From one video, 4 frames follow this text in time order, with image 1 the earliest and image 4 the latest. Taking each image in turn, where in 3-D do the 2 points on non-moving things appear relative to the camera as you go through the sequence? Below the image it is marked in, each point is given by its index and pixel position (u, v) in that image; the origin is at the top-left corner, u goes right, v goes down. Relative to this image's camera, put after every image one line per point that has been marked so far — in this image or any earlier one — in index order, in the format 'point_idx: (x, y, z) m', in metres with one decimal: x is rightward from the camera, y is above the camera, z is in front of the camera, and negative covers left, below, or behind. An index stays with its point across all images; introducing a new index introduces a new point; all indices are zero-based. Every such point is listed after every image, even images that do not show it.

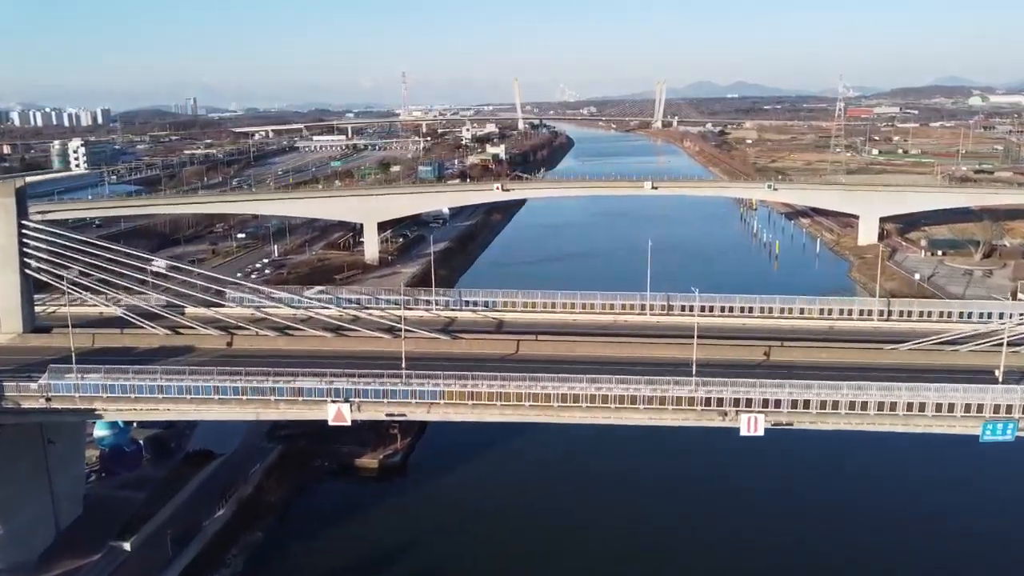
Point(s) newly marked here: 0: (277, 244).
0: (-4.2, +0.8, +13.6) m
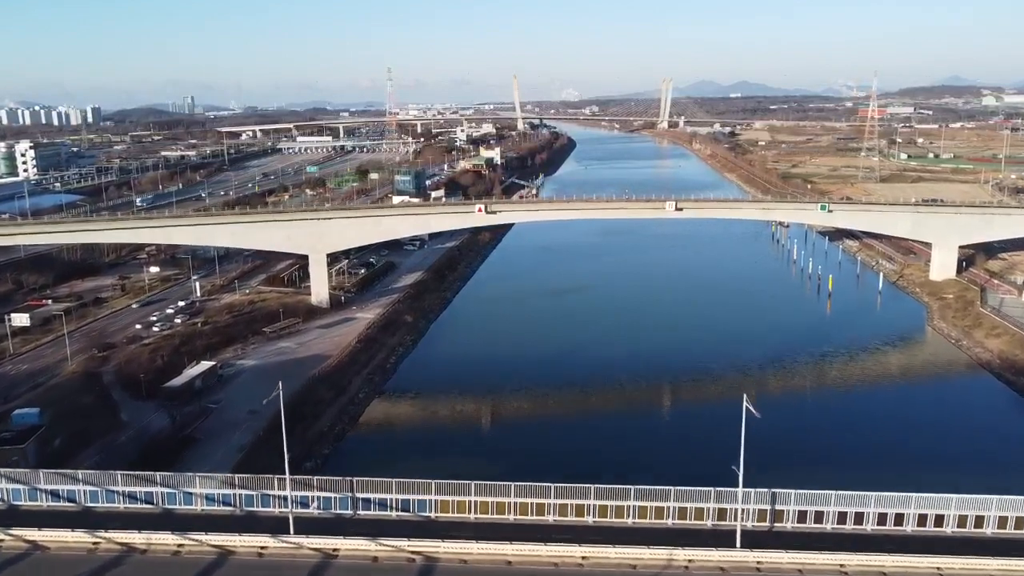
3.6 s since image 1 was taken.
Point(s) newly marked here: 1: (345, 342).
0: (-4.3, +0.1, +10.9) m
1: (-1.9, -0.6, +8.9) m
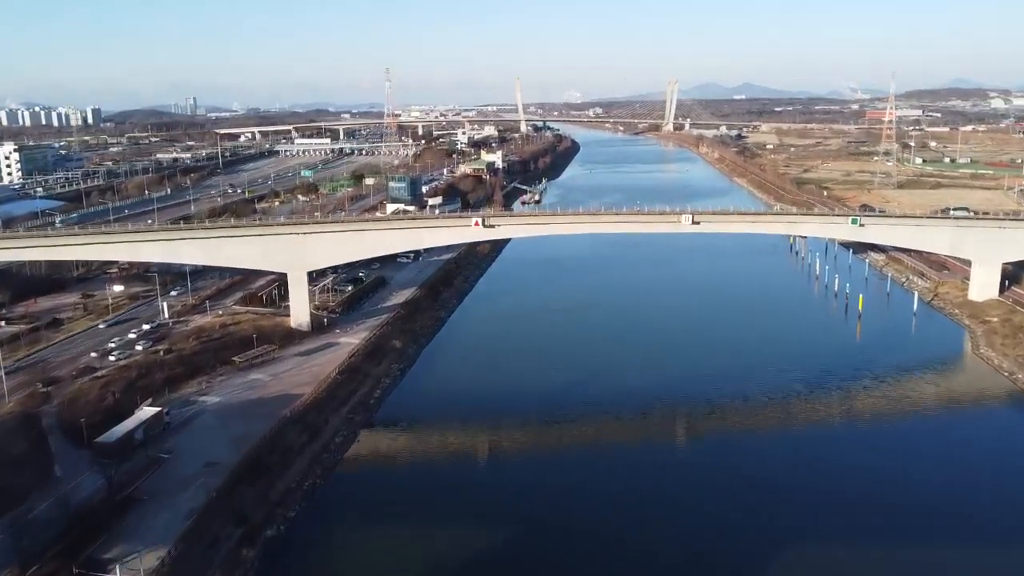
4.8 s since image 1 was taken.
0: (-4.3, -0.1, +9.9) m
1: (-1.9, -0.9, +8.0) m
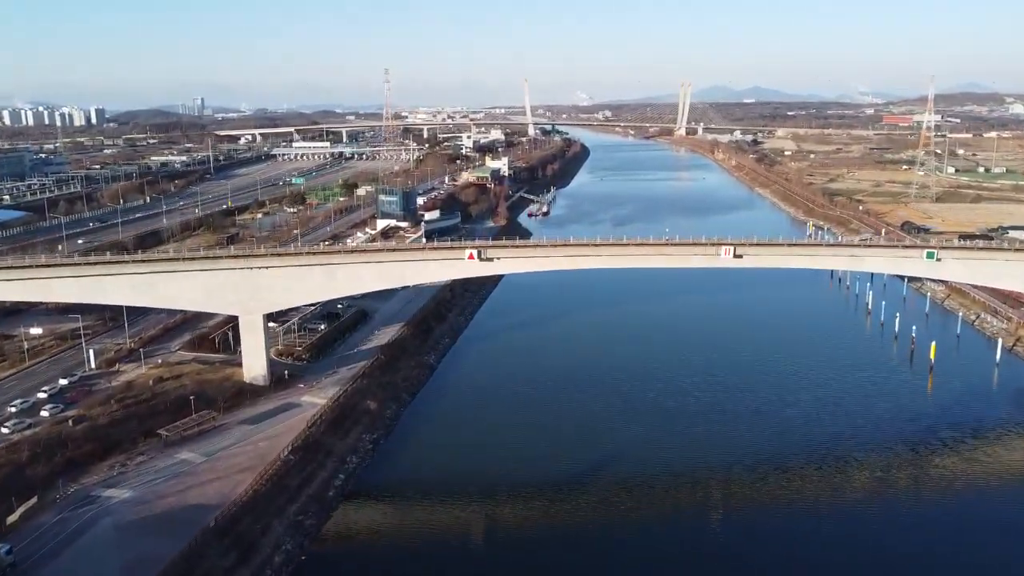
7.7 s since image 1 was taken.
0: (-4.3, -0.6, +8.3) m
1: (-1.9, -1.3, +6.3) m
